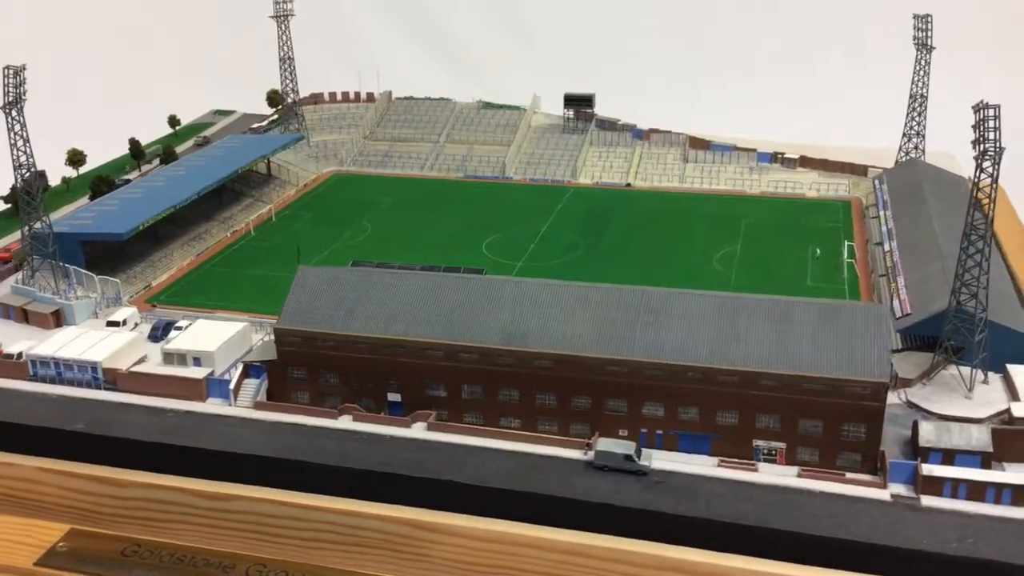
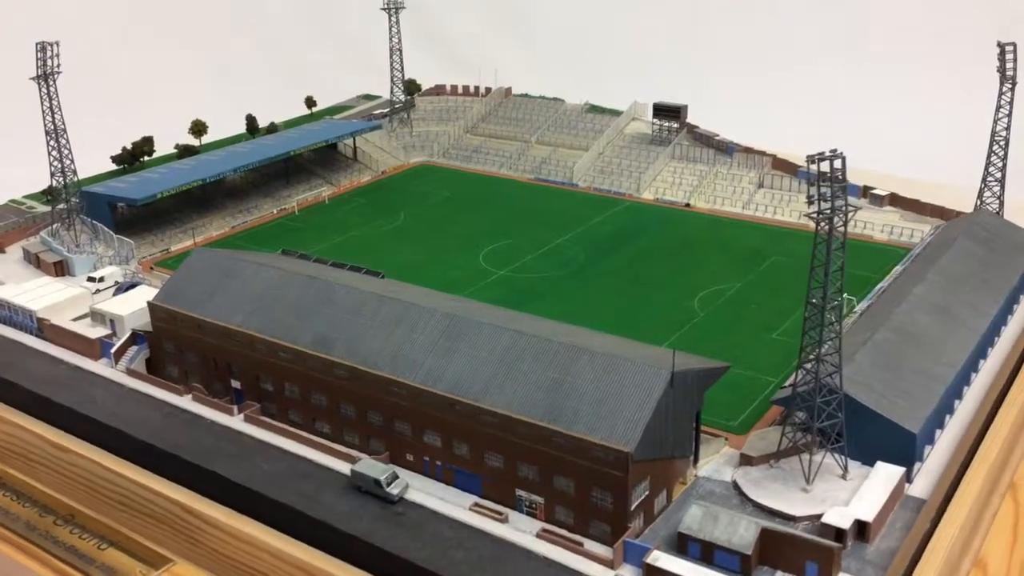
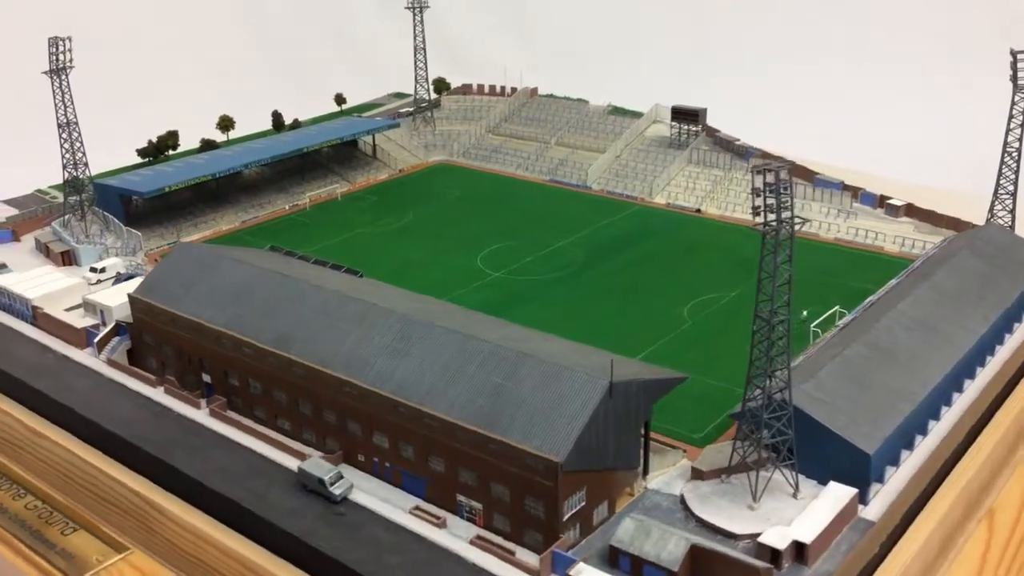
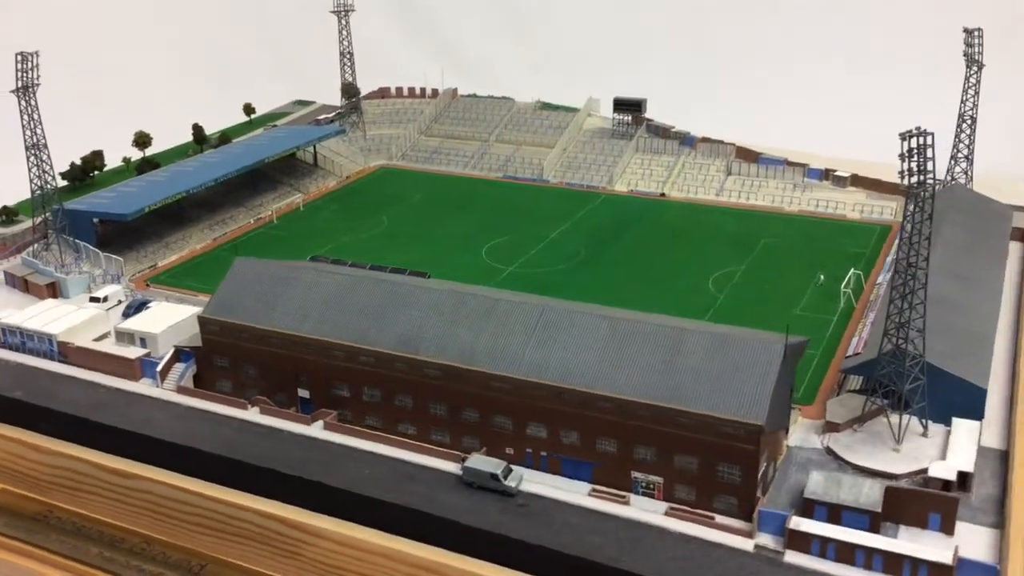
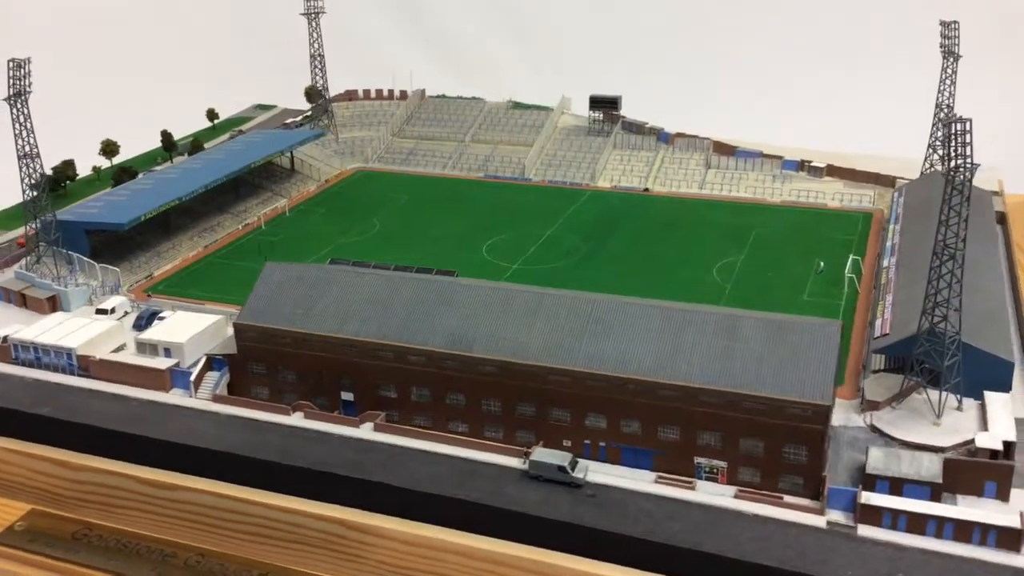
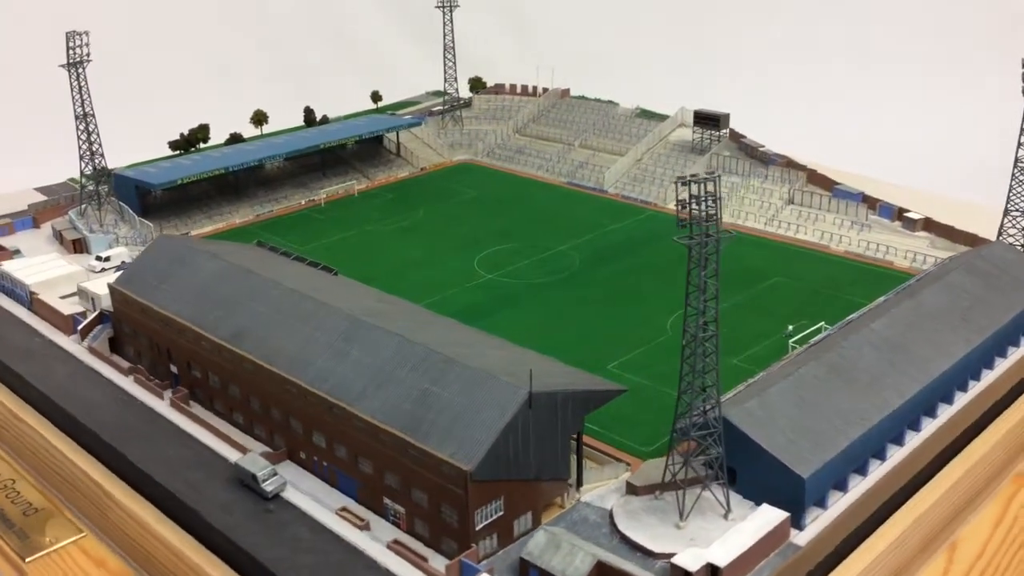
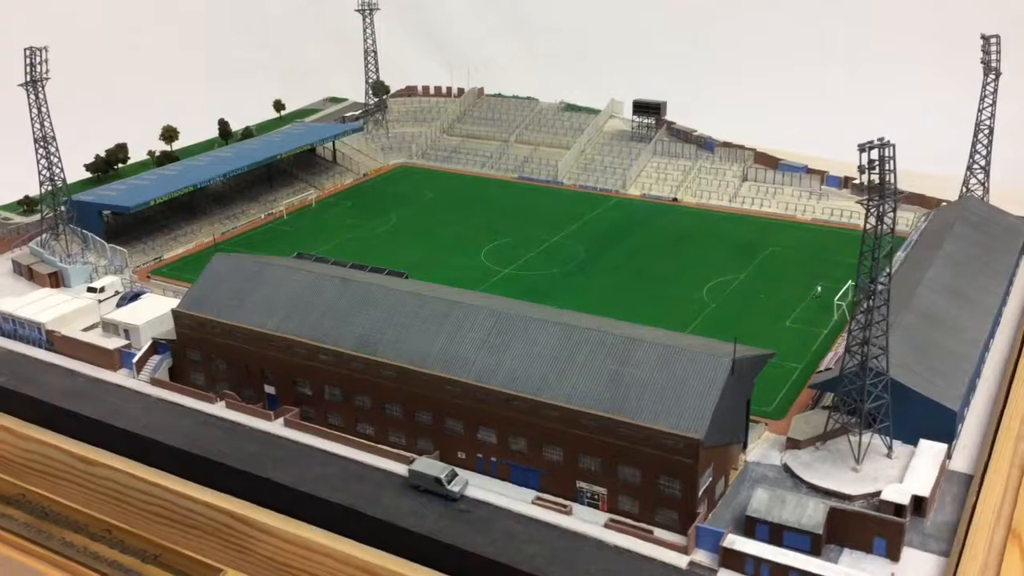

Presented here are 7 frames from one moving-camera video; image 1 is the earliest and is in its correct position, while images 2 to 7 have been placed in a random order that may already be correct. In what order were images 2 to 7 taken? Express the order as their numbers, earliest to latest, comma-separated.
5, 4, 7, 2, 3, 6
